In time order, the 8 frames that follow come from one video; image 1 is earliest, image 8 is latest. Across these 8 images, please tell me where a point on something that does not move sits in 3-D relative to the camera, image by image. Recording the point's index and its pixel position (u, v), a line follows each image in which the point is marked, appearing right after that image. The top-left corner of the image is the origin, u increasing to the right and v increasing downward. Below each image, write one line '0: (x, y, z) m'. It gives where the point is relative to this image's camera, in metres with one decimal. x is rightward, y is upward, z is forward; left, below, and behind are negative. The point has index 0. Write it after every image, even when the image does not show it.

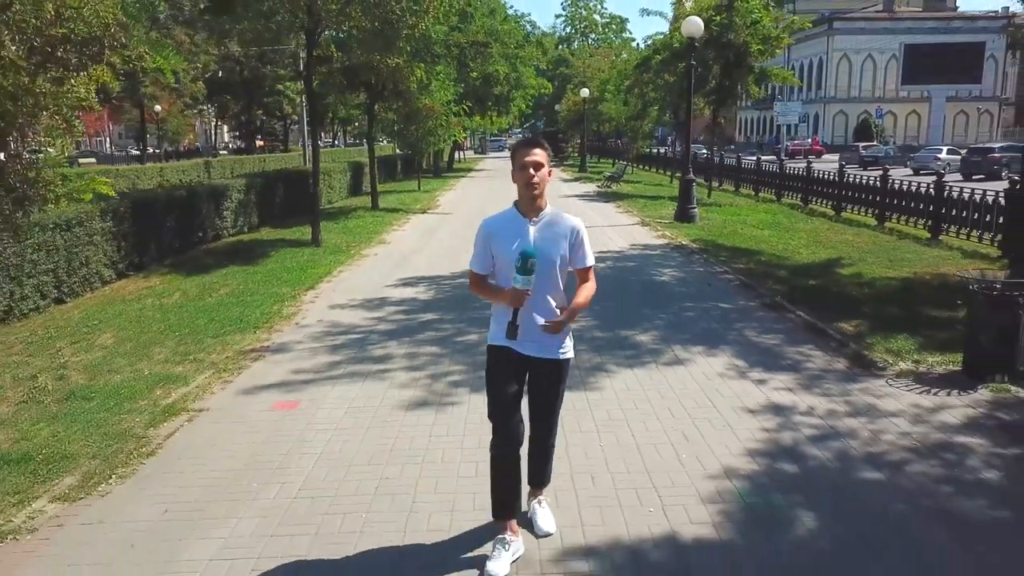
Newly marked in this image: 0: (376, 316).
0: (-1.3, -0.3, +9.2) m
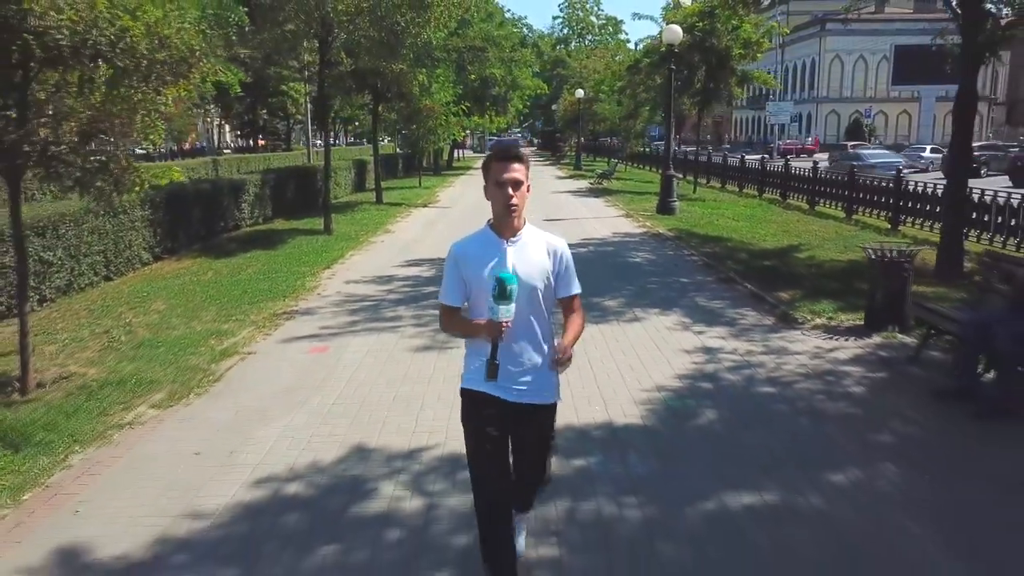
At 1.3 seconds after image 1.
0: (-1.4, 0.0, +10.8) m
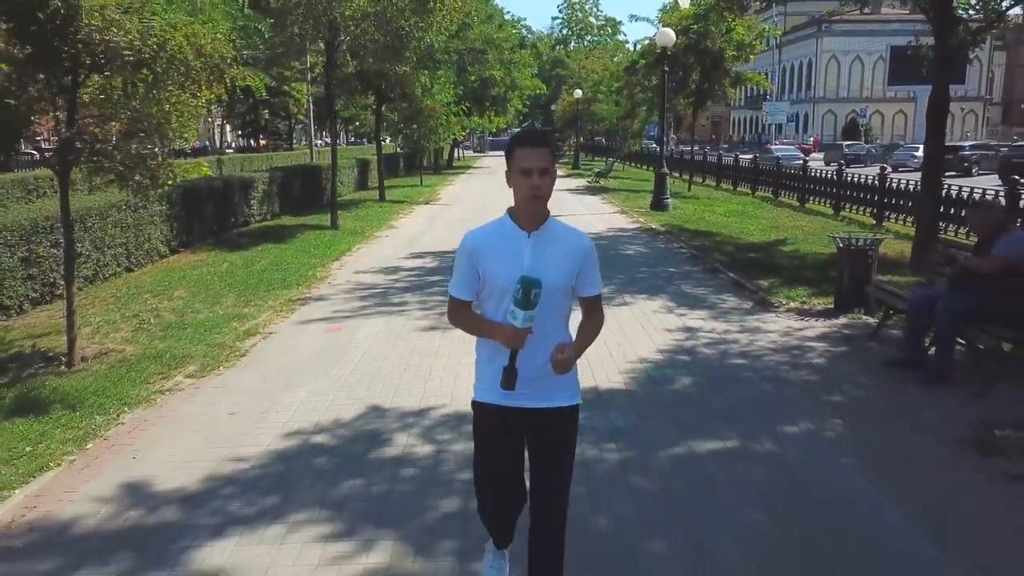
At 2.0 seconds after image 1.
0: (-1.4, +0.1, +11.5) m
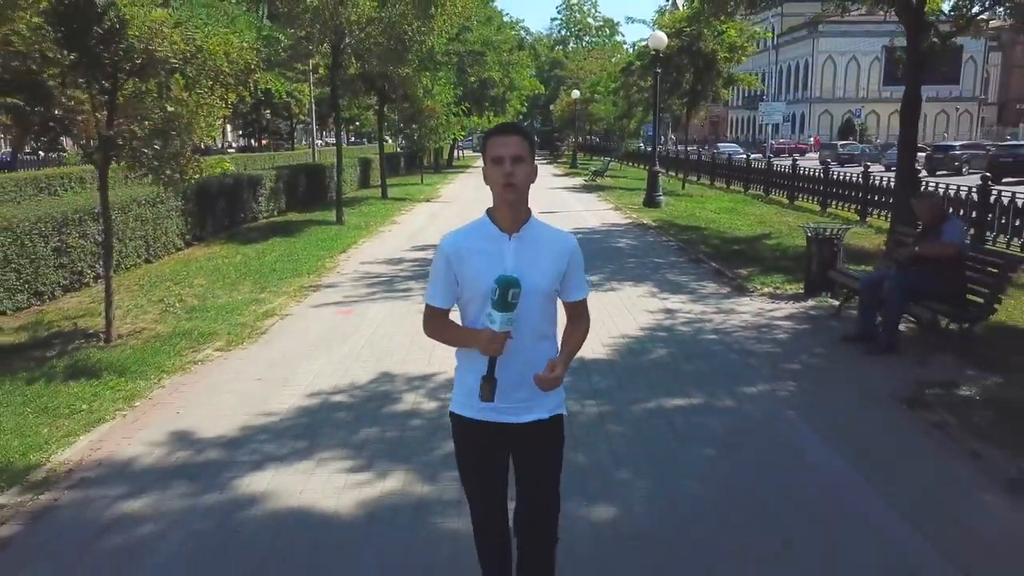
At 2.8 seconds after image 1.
0: (-1.4, +0.3, +12.3) m
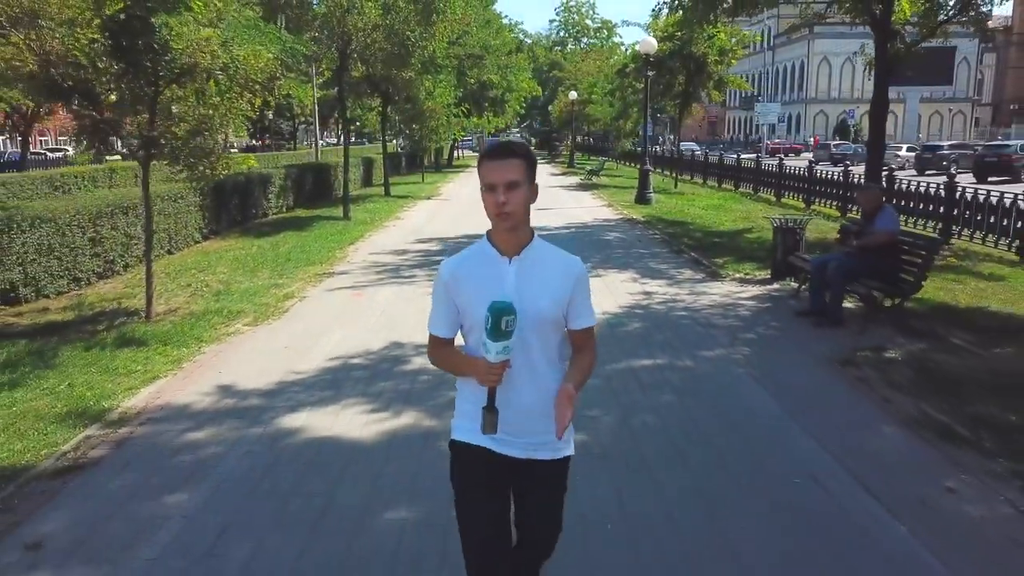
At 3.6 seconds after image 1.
0: (-1.5, +0.4, +13.3) m
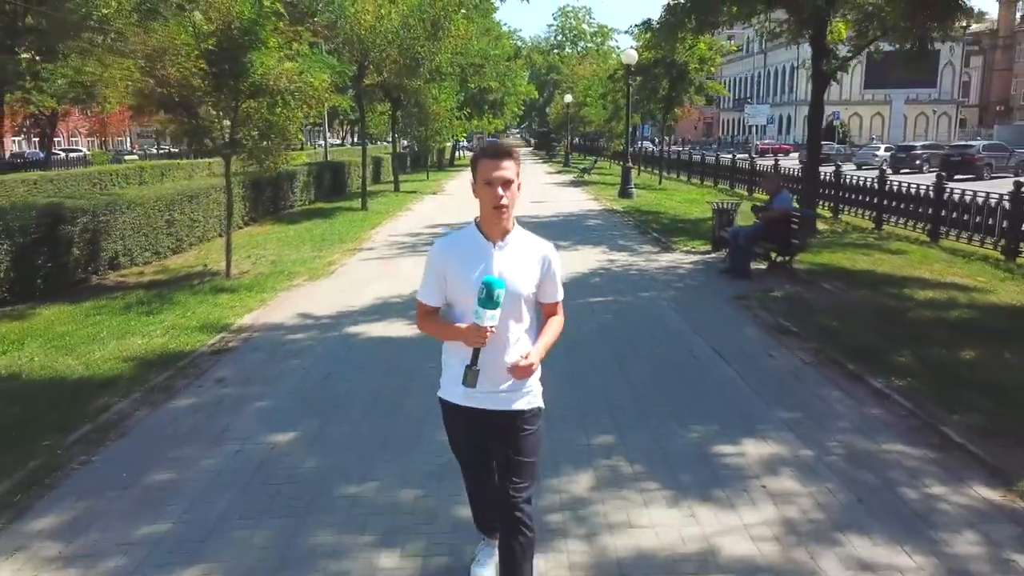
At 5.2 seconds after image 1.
0: (-1.6, +0.8, +16.1) m
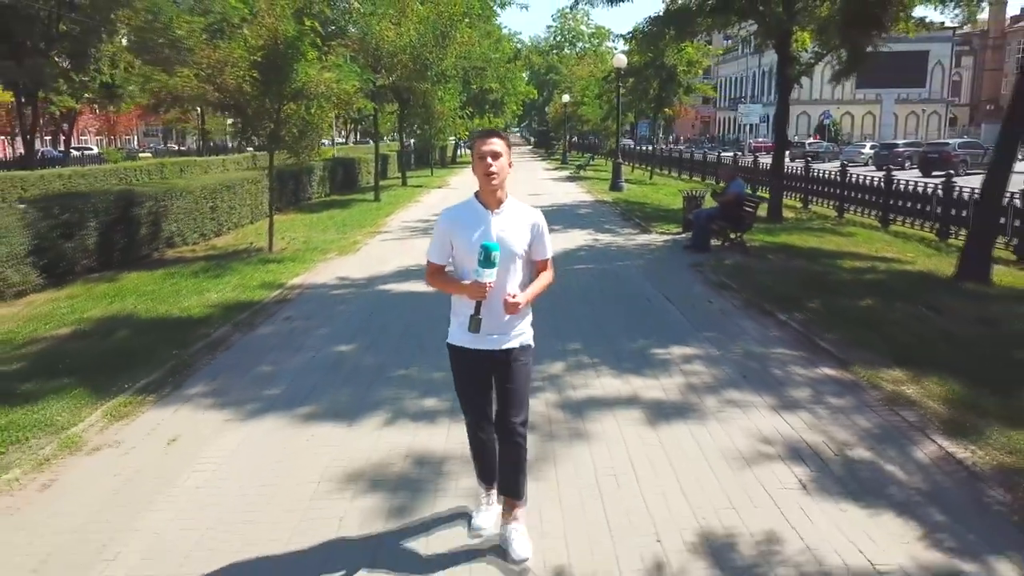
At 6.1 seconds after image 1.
0: (-1.6, +1.2, +18.2) m
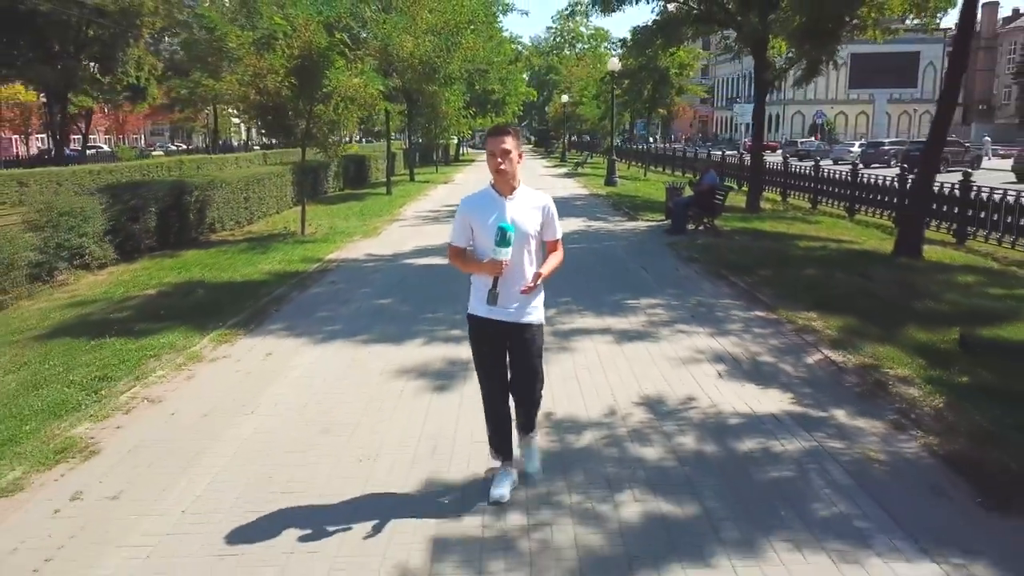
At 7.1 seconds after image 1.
0: (-1.5, +1.5, +20.2) m
